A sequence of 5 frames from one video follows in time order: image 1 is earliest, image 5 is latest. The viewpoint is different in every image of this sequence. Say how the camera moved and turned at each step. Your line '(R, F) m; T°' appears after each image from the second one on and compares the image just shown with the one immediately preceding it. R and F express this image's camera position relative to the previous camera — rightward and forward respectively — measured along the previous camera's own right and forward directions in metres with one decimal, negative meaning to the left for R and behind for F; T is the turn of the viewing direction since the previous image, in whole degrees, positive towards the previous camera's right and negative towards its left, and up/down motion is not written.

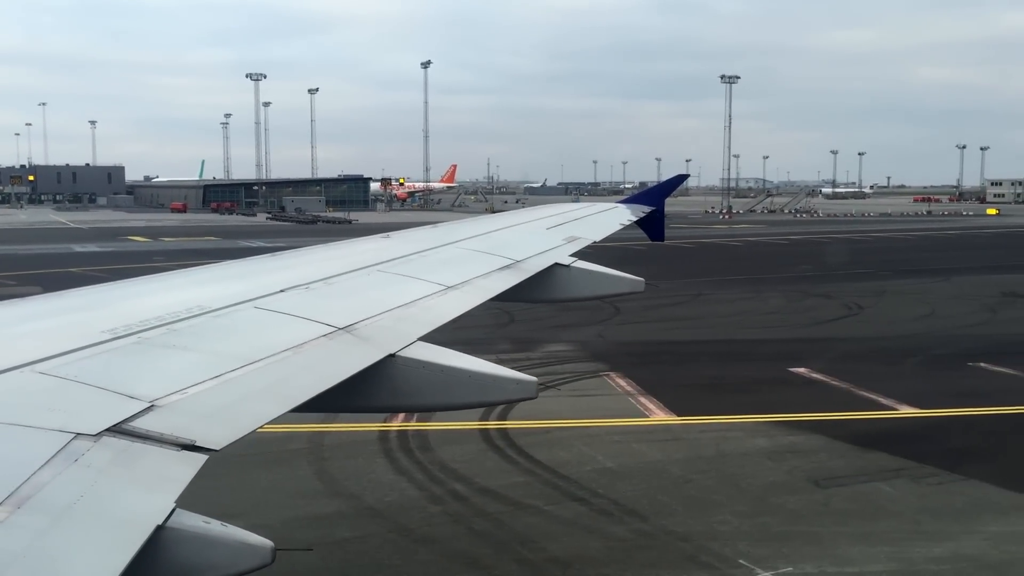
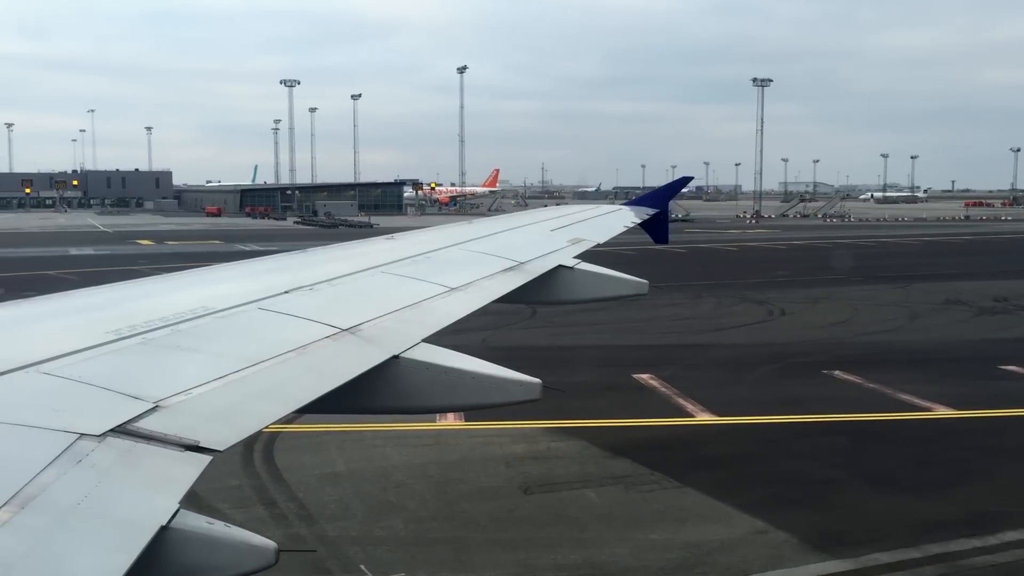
(+3.1, 0.0) m; 0°
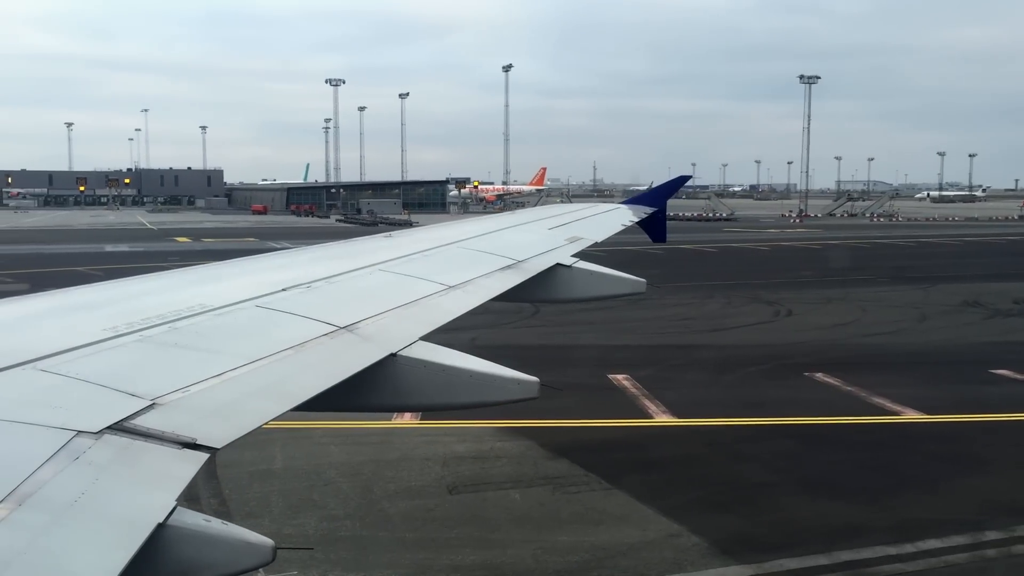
(+1.1, 0.0) m; -2°
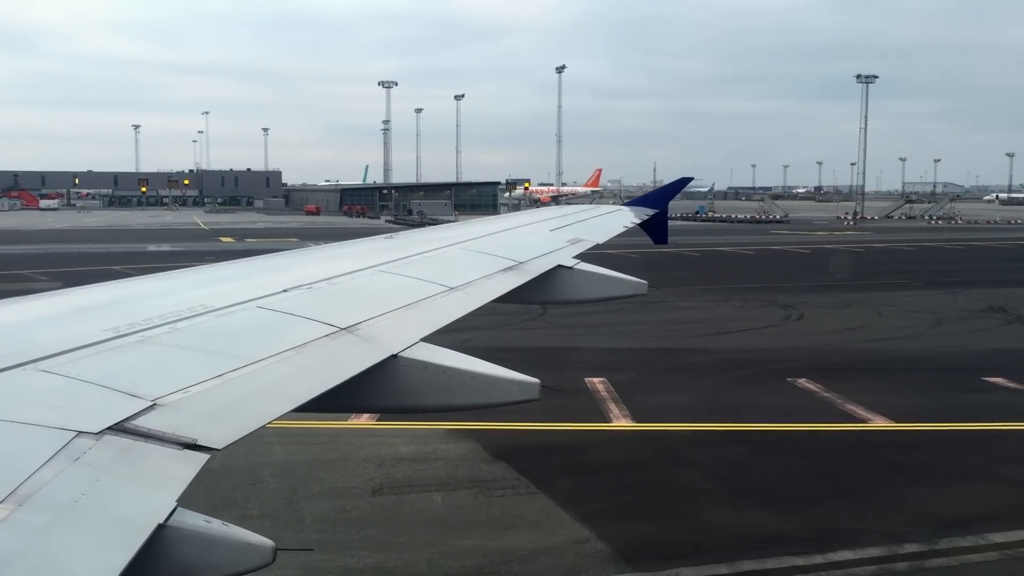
(+1.2, +0.1) m; -3°
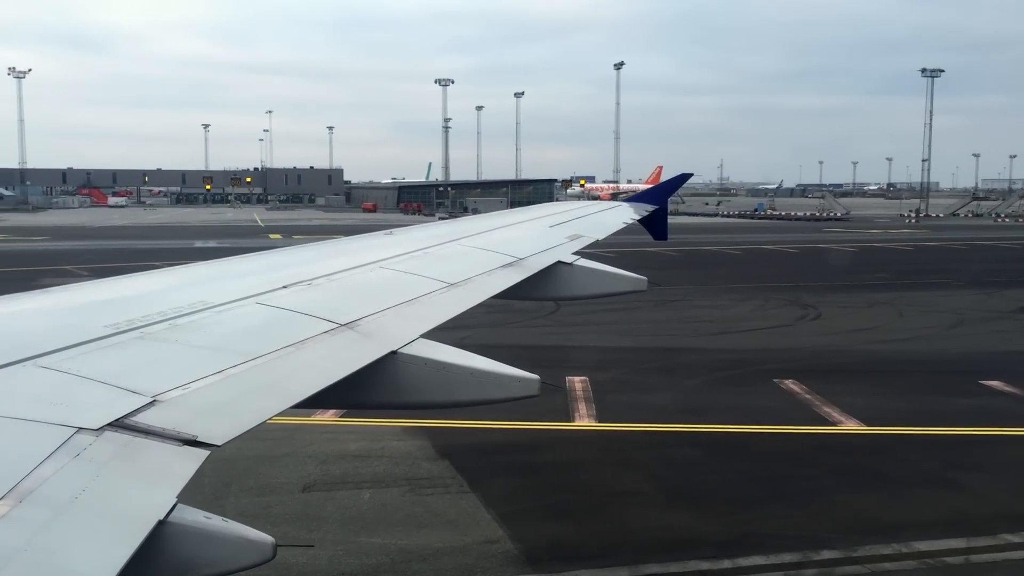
(+1.2, +0.1) m; -3°
